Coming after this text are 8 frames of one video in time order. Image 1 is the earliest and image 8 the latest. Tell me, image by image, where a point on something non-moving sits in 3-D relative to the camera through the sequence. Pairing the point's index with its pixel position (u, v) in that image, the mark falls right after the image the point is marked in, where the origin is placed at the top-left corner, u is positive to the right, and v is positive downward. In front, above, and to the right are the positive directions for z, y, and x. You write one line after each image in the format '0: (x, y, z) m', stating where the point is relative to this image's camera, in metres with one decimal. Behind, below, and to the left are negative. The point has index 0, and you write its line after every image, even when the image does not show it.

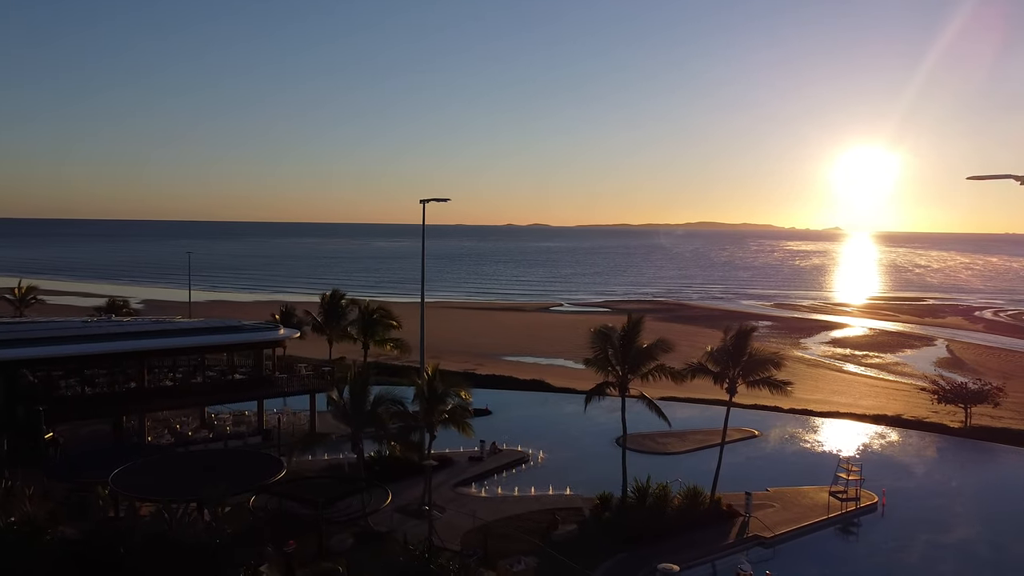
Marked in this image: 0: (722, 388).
0: (+5.5, -2.6, +17.7) m
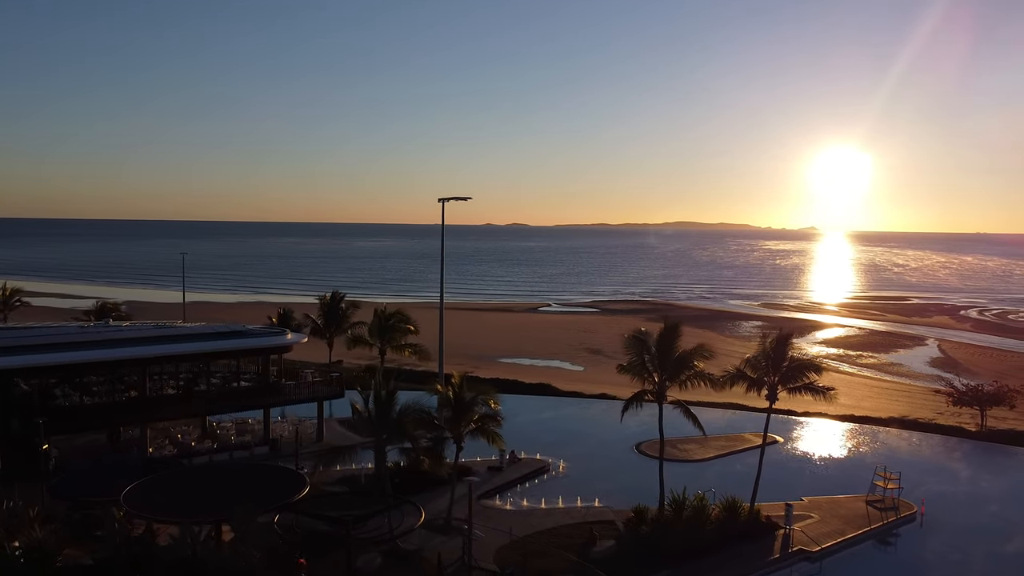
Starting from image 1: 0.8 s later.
0: (+6.3, -2.7, +17.1) m
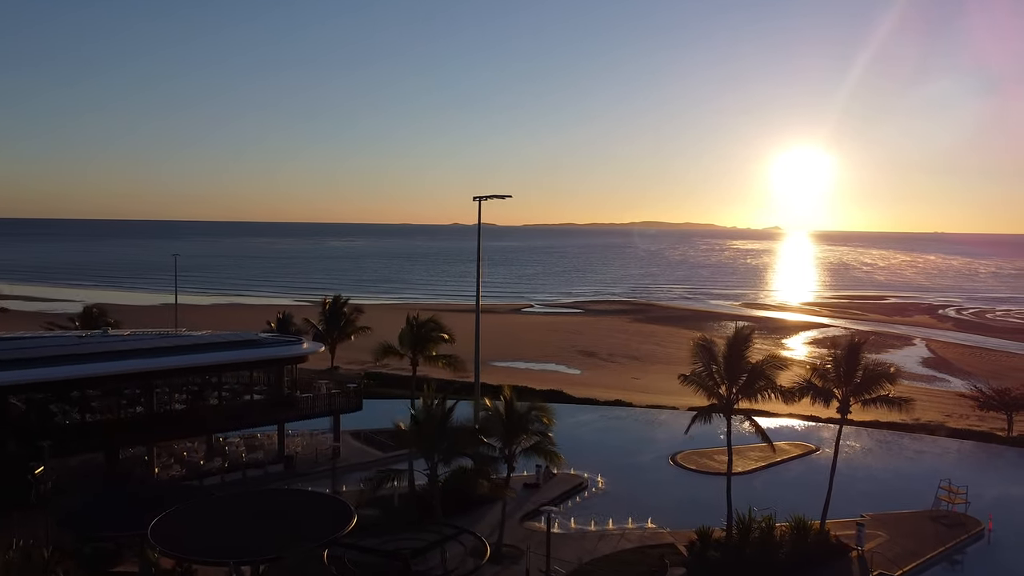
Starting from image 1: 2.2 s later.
0: (+7.6, -2.8, +16.0) m
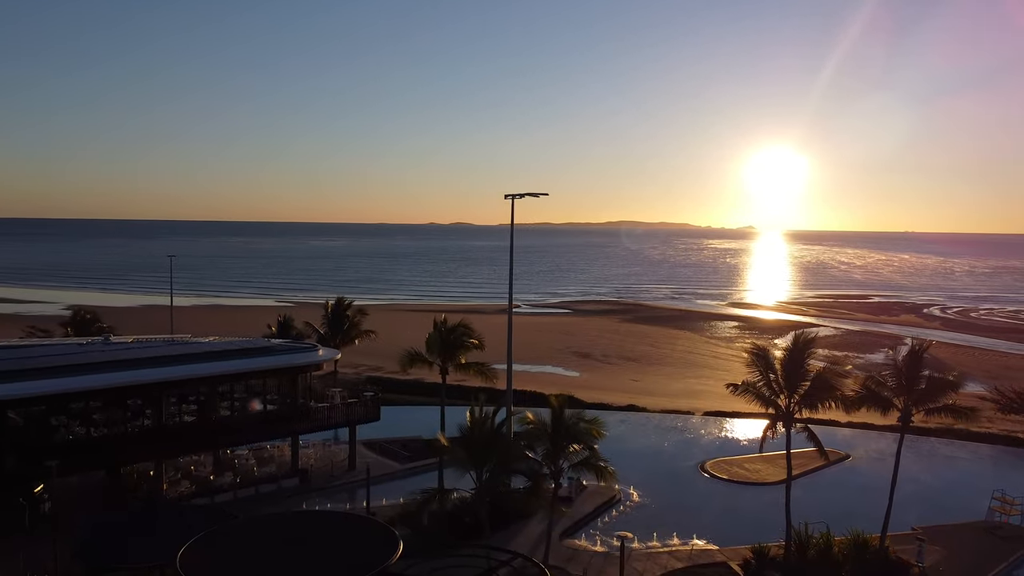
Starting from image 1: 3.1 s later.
0: (+8.6, -2.9, +15.2) m
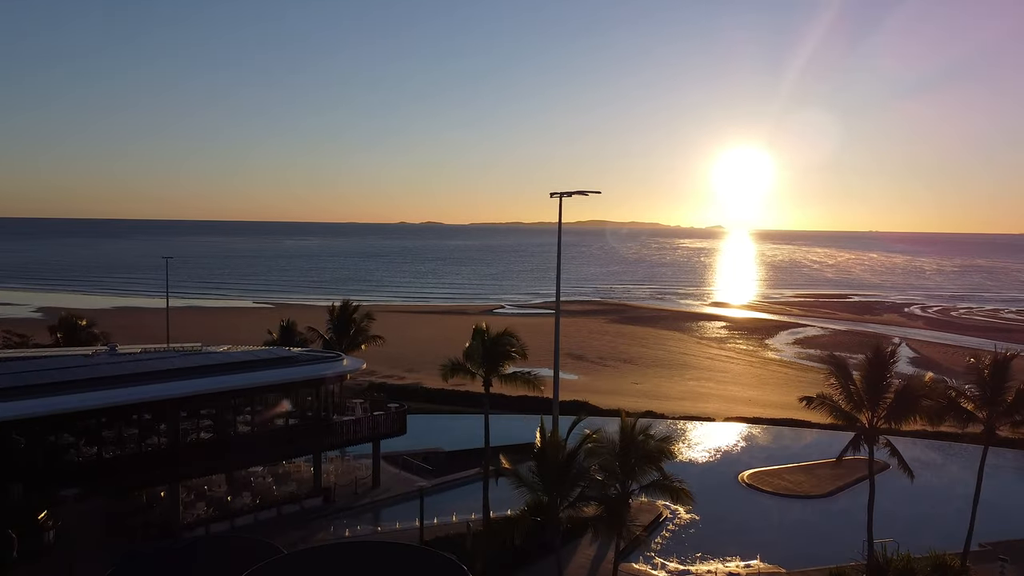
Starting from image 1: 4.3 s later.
0: (+9.8, -3.0, +14.4) m
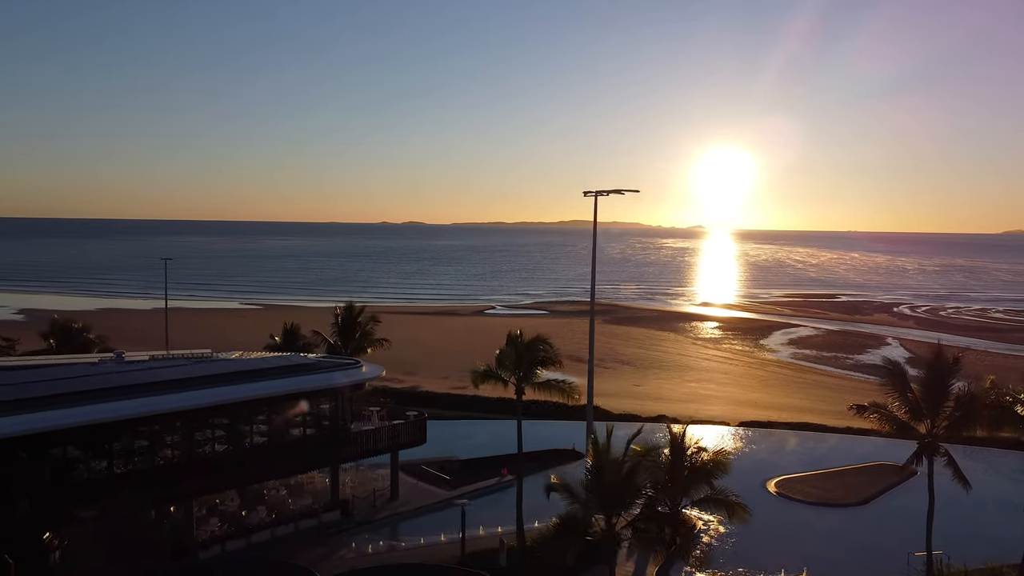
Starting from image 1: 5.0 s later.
0: (+10.7, -3.1, +13.9) m
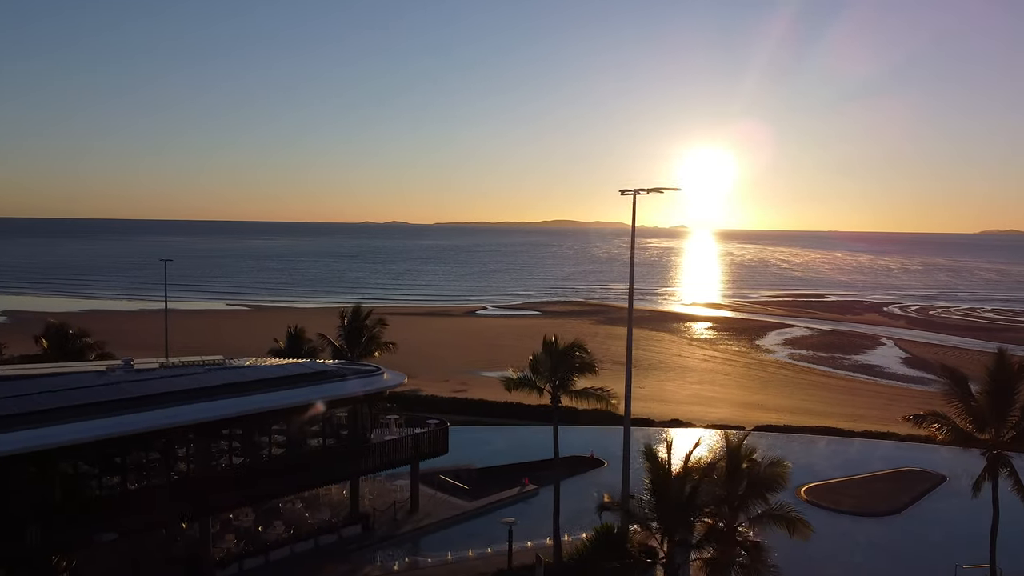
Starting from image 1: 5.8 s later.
0: (+11.5, -3.2, +13.4) m
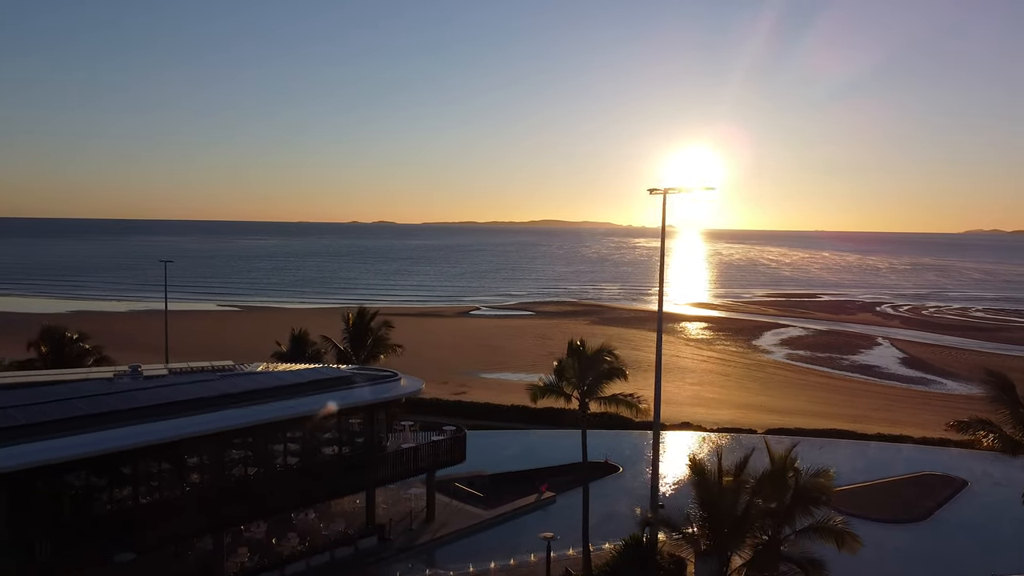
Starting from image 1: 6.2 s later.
0: (+12.1, -3.2, +13.0) m
